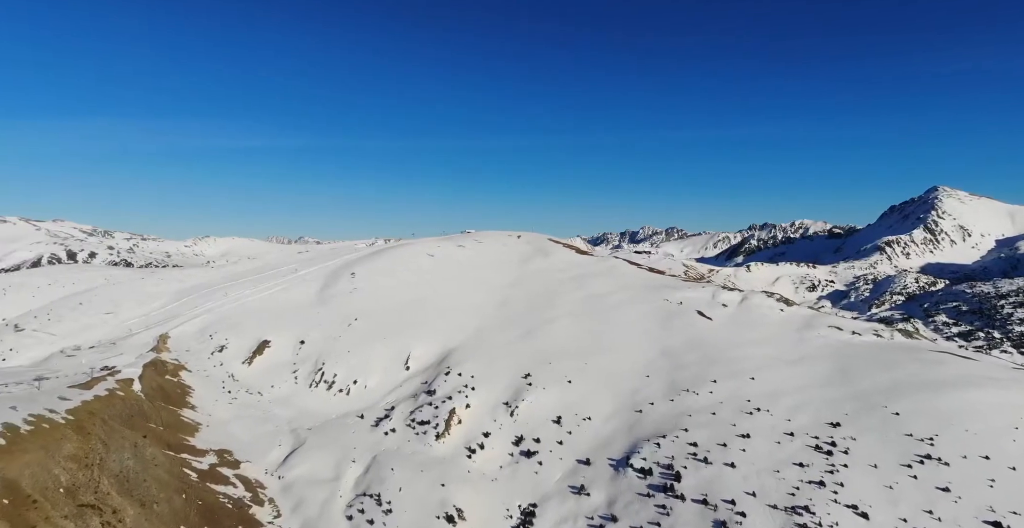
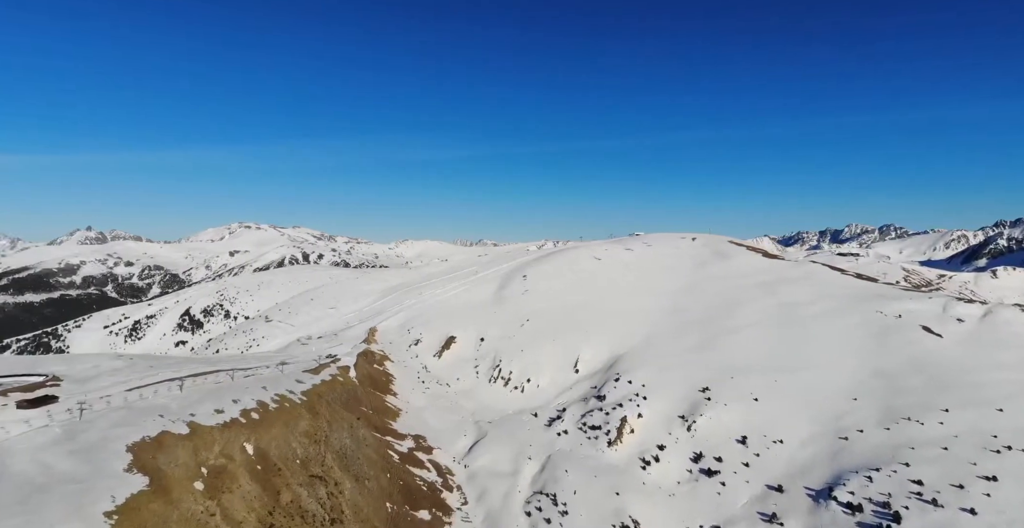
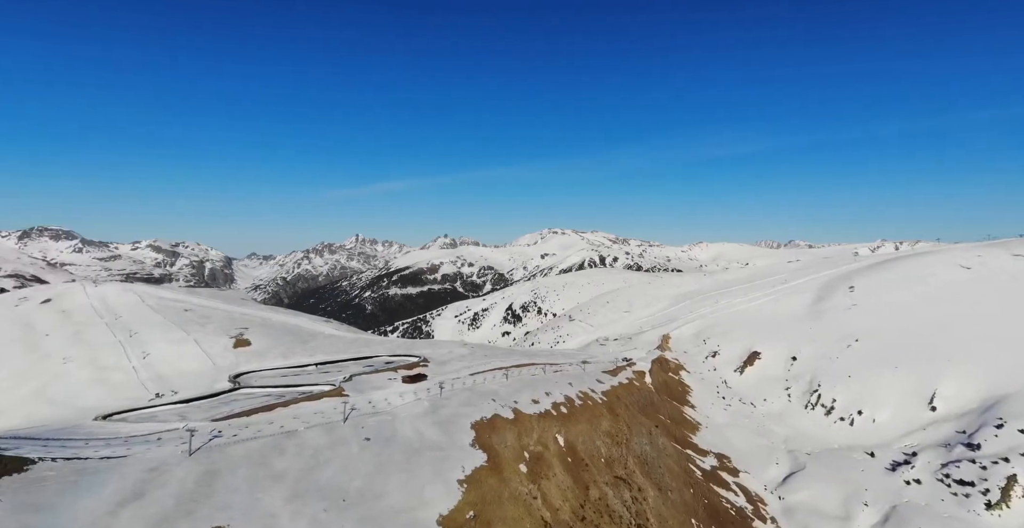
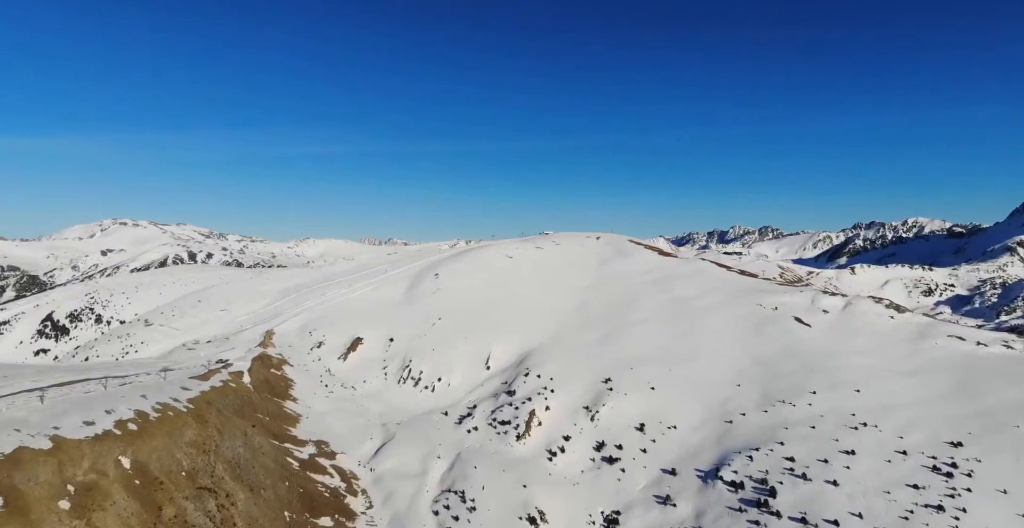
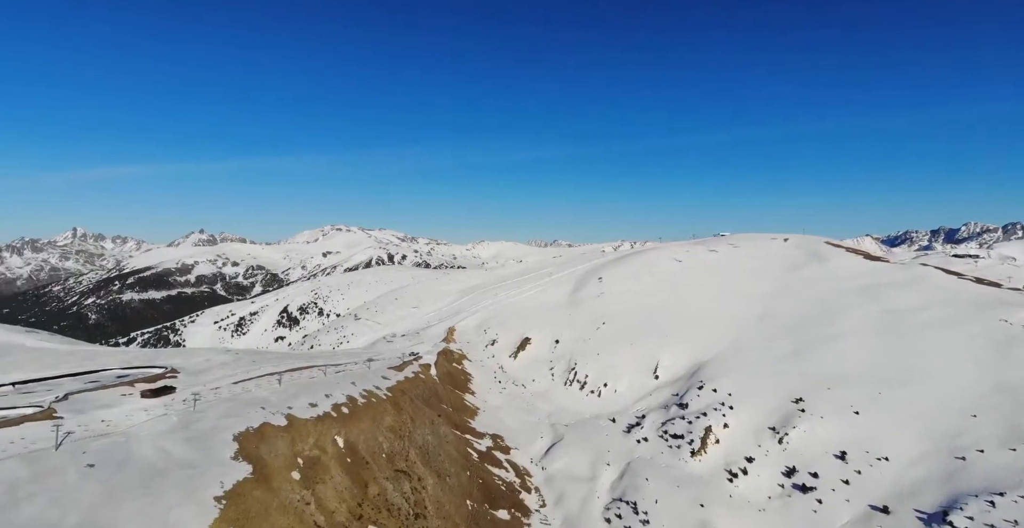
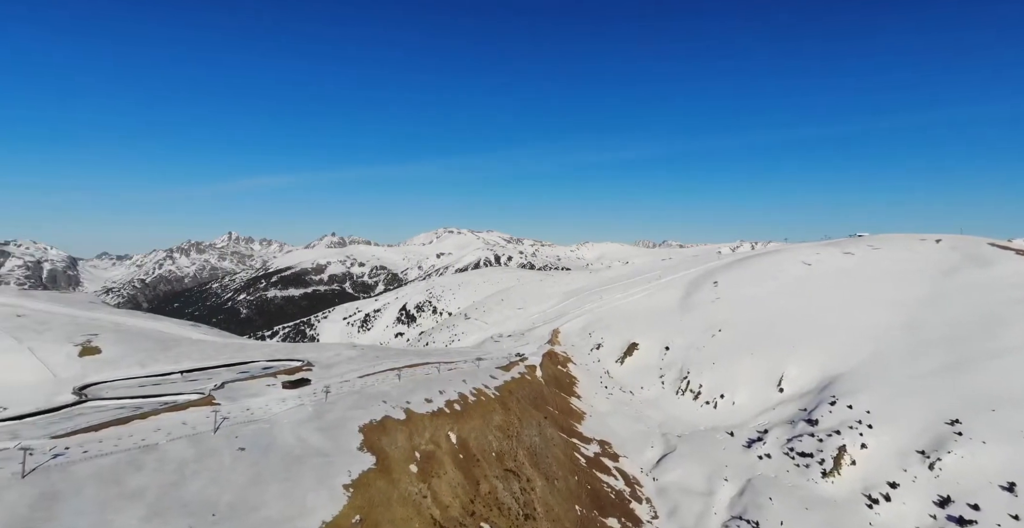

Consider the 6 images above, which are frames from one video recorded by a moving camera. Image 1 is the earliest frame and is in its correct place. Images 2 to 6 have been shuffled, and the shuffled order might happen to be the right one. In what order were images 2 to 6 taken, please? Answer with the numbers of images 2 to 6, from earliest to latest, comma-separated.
4, 2, 5, 6, 3
